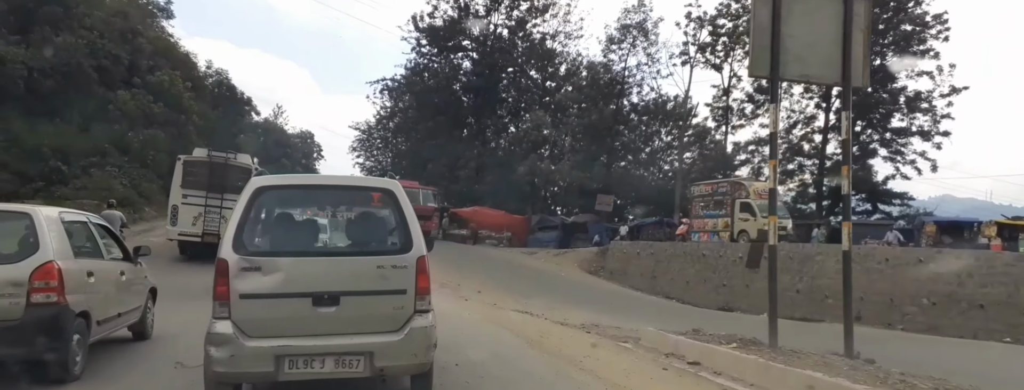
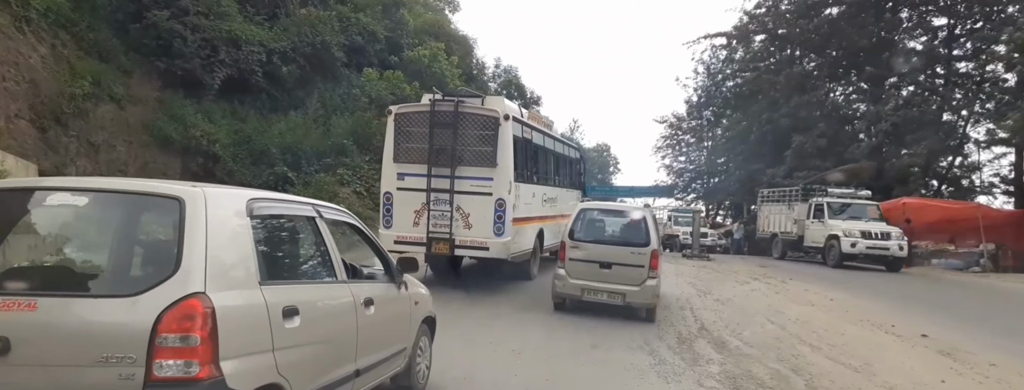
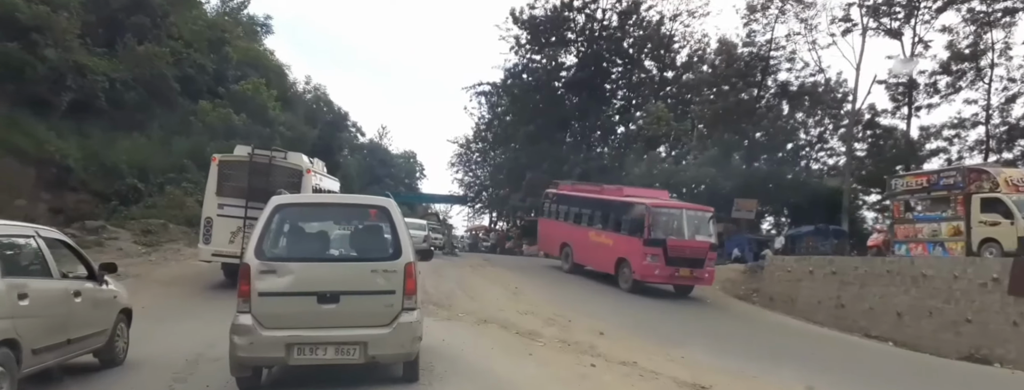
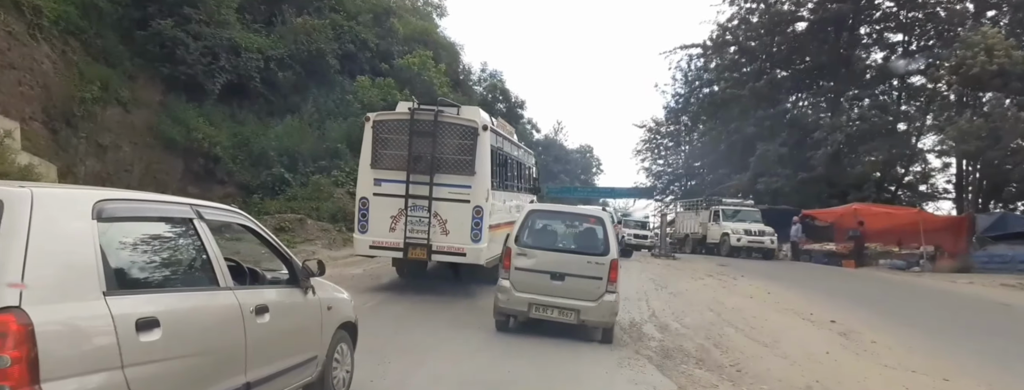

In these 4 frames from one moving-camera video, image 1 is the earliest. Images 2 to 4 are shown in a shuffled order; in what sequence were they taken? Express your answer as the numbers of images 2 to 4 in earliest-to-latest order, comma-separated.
3, 4, 2
